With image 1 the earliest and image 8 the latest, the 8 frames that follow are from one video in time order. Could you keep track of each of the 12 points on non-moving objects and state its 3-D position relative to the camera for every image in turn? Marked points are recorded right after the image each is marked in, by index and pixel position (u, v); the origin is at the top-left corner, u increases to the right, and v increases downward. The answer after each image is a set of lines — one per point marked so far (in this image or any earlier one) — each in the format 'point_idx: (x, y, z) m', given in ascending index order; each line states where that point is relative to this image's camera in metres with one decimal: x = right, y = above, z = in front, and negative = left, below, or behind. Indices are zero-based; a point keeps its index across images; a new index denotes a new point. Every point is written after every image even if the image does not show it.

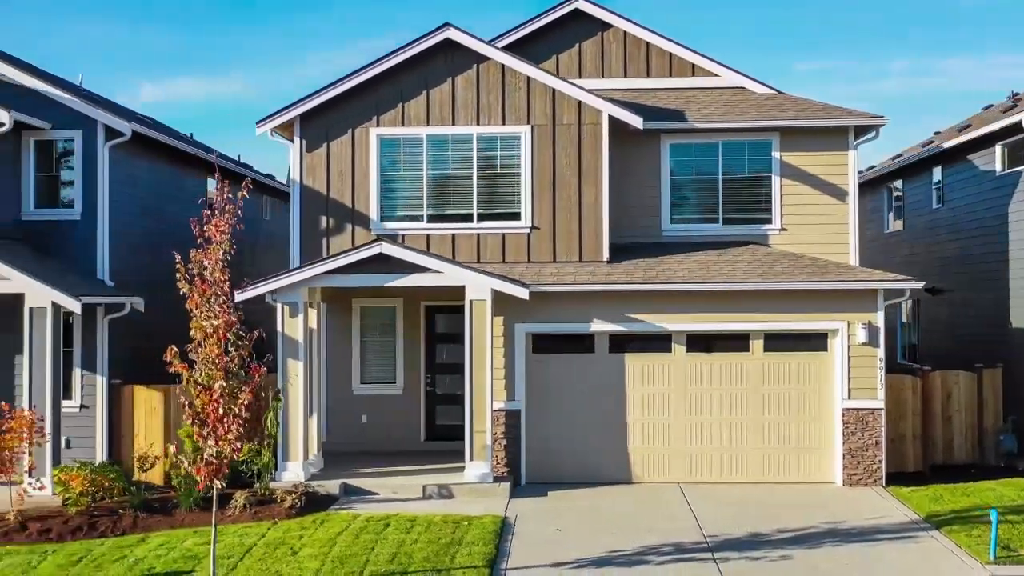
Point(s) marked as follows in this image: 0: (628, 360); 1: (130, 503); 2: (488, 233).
0: (+1.4, -0.9, +12.7) m
1: (-4.1, -2.3, +11.1) m
2: (-0.3, +0.7, +13.1) m
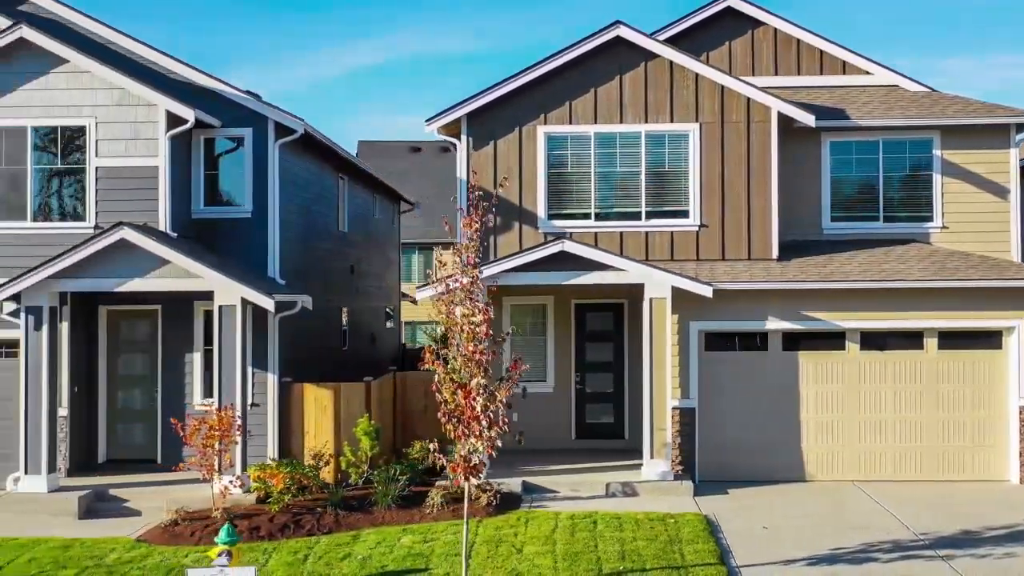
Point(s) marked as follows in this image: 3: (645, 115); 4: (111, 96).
0: (+3.5, -0.9, +12.7) m
1: (-2.0, -2.3, +11.1) m
2: (+1.8, +0.7, +13.0) m
3: (+1.7, +2.2, +13.1) m
4: (-4.7, +2.3, +12.1) m
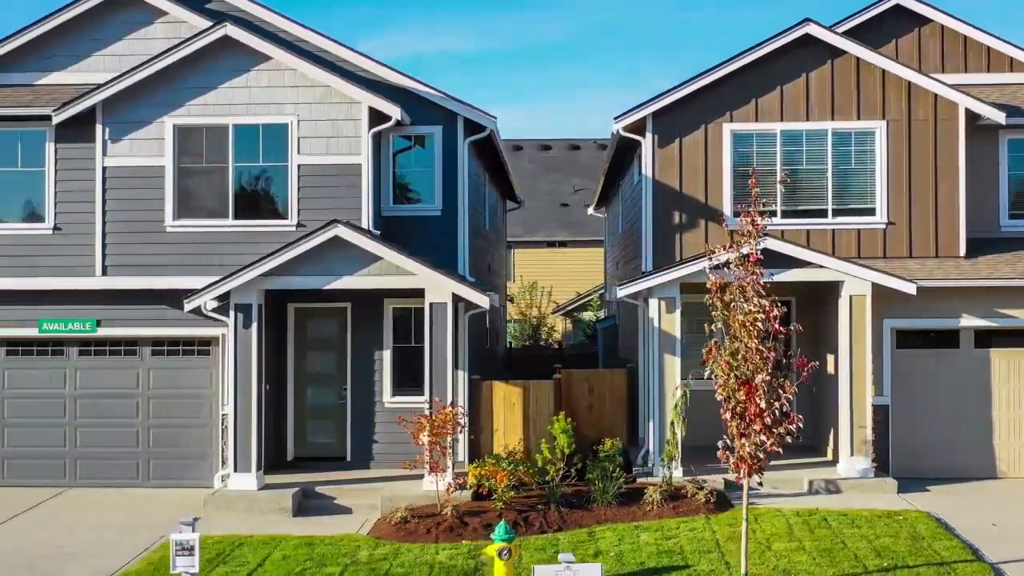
0: (+5.9, -0.8, +12.7) m
1: (+0.4, -2.2, +11.1) m
2: (+4.2, +0.8, +13.0) m
3: (+4.0, +2.2, +13.1) m
4: (-2.3, +2.3, +12.1) m
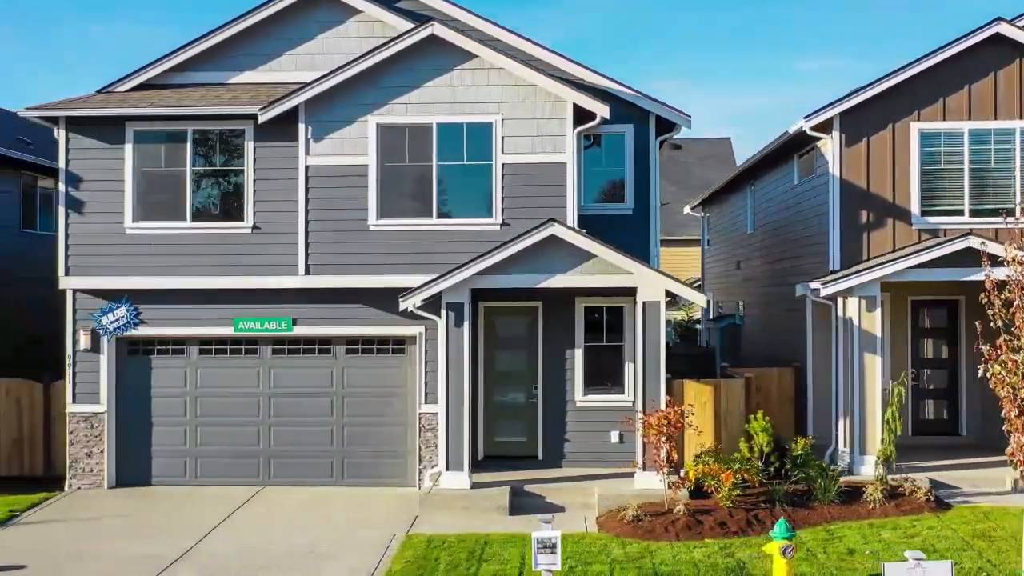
0: (+8.3, -0.8, +12.7) m
1: (+2.8, -2.2, +11.1) m
2: (+6.6, +0.8, +13.1) m
3: (+6.4, +2.2, +13.1) m
4: (+0.1, +2.3, +12.1) m
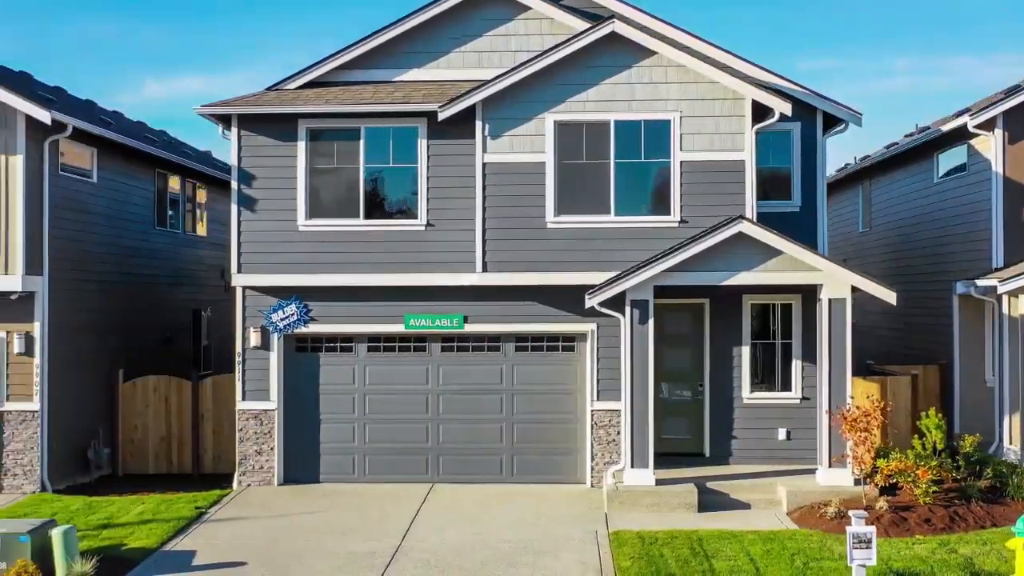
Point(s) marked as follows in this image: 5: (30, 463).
0: (+10.4, -0.8, +12.7) m
1: (+4.9, -2.2, +11.1) m
2: (+8.7, +0.8, +13.1) m
3: (+8.5, +2.3, +13.1) m
4: (+2.2, +2.3, +12.1) m
5: (-5.8, -2.1, +12.5) m
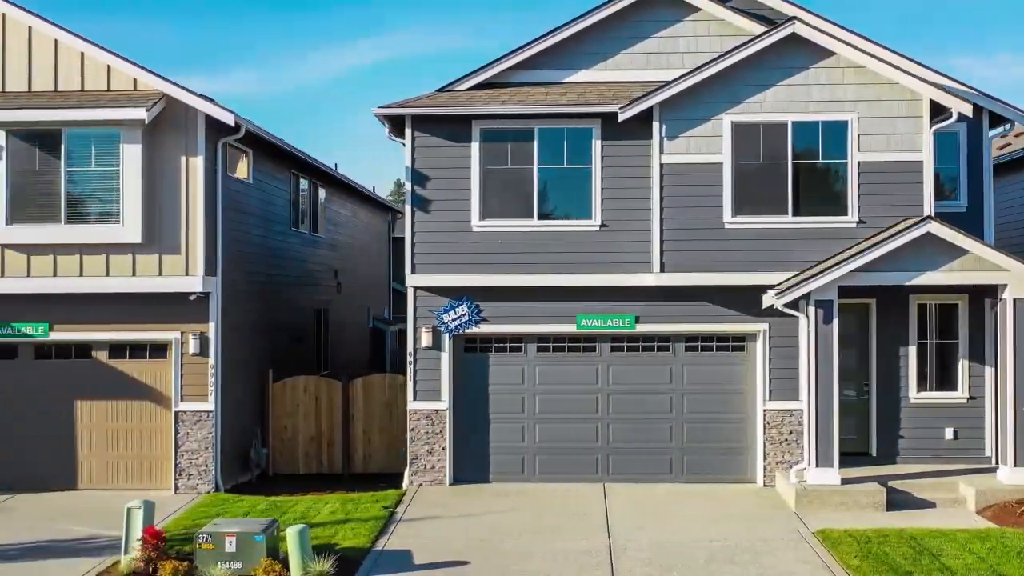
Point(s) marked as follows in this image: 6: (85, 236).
0: (+12.5, -0.8, +12.8) m
1: (+7.0, -2.2, +11.2) m
2: (+10.8, +0.8, +13.2) m
3: (+10.6, +2.3, +13.2) m
4: (+4.3, +2.3, +12.1) m
5: (-3.7, -2.1, +12.6) m
6: (-5.0, +0.6, +12.1) m
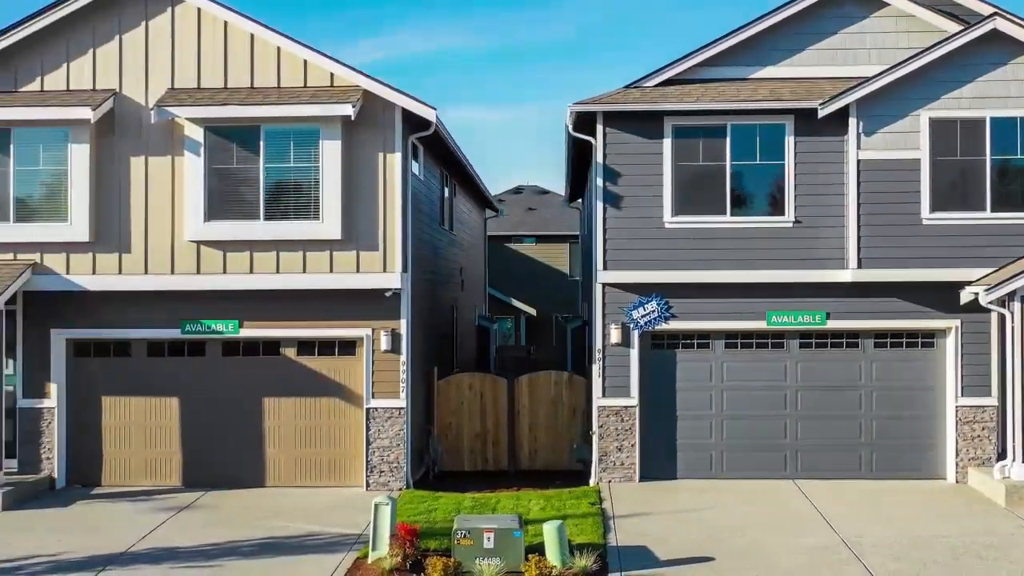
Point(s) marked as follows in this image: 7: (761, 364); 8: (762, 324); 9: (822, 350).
0: (+14.8, -0.7, +12.8) m
1: (+9.3, -2.1, +11.2) m
2: (+13.1, +0.9, +13.2) m
3: (+12.9, +2.3, +13.2) m
4: (+6.6, +2.4, +12.1) m
5: (-1.4, -2.1, +12.6) m
6: (-2.7, +0.6, +12.1) m
7: (+3.1, -0.9, +12.9) m
8: (+3.1, -0.4, +12.7) m
9: (+3.8, -0.8, +12.8) m
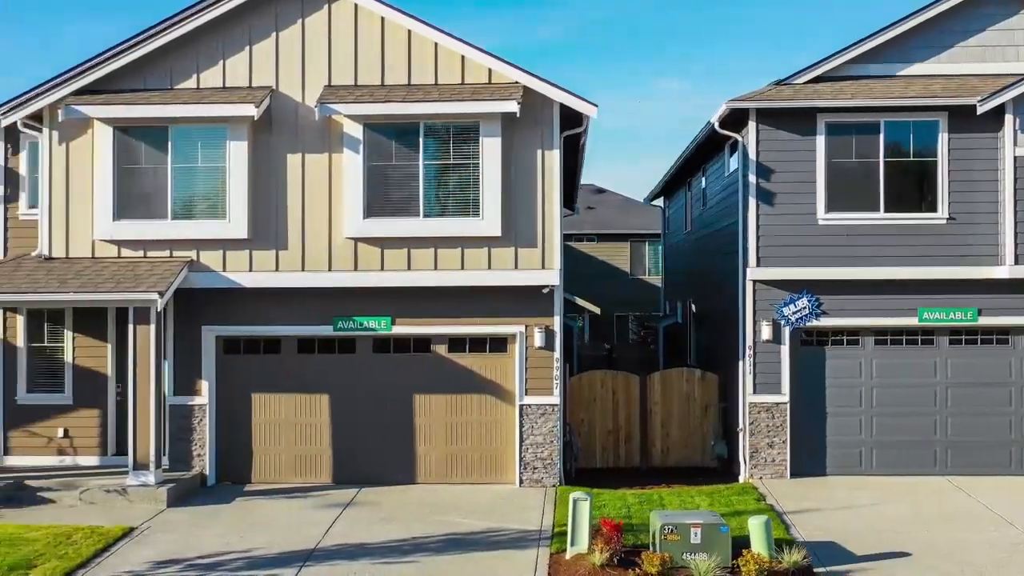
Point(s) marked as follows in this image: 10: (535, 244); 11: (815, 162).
0: (+16.7, -0.7, +12.8) m
1: (+11.2, -2.1, +11.2) m
2: (+15.0, +0.9, +13.2) m
3: (+14.8, +2.4, +13.2) m
4: (+8.5, +2.4, +12.2) m
5: (+0.5, -2.0, +12.6) m
6: (-0.8, +0.7, +12.1) m
7: (+5.0, -0.9, +12.9) m
8: (+4.9, -0.4, +12.7) m
9: (+5.7, -0.7, +12.9) m
10: (+0.3, +0.5, +12.2) m
11: (+3.7, +1.5, +12.6) m
